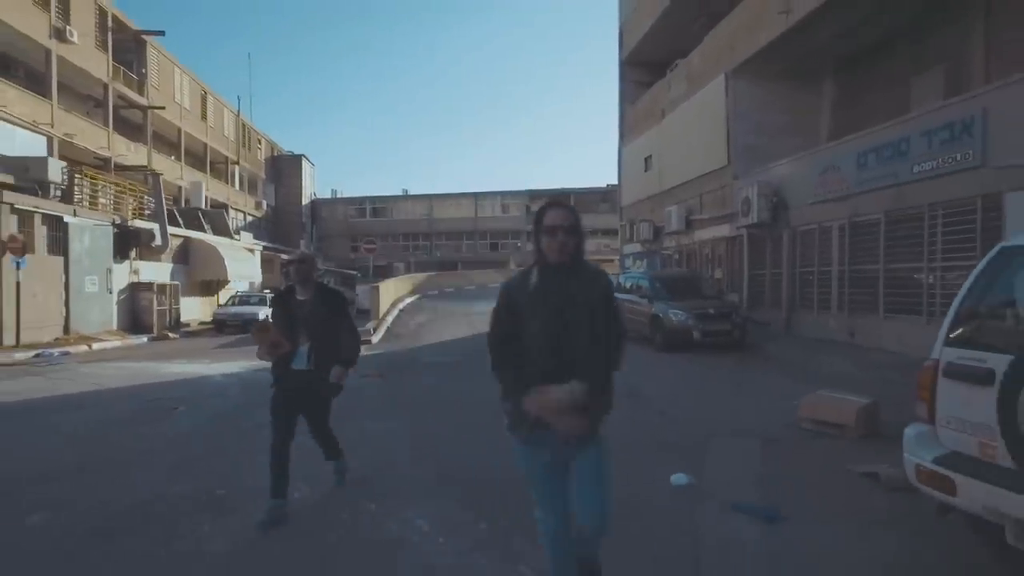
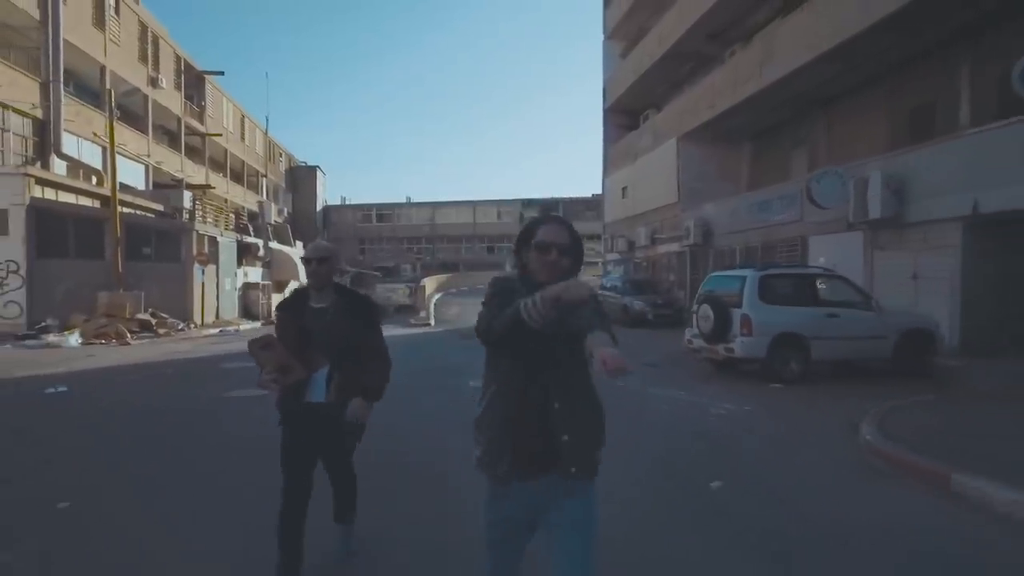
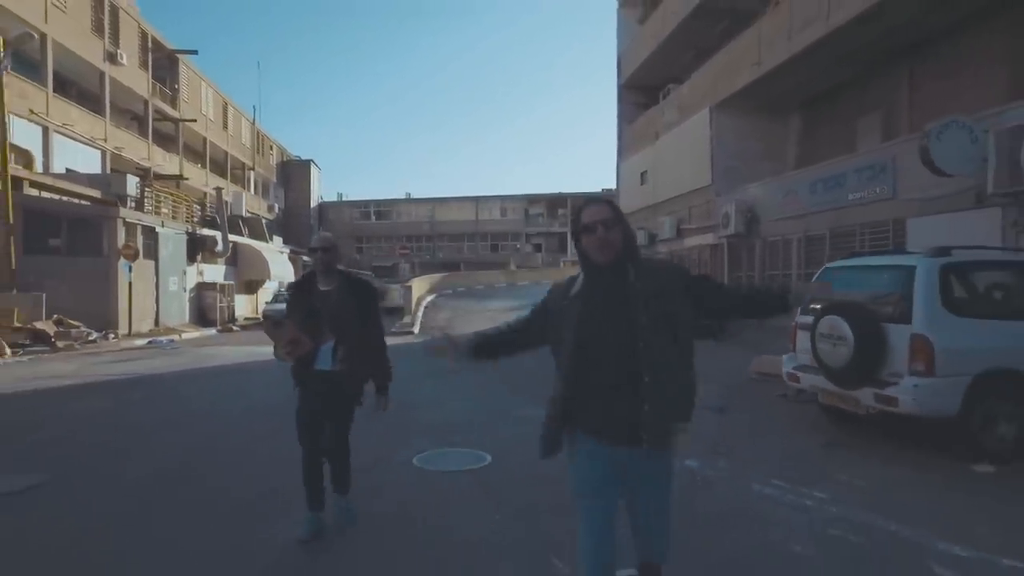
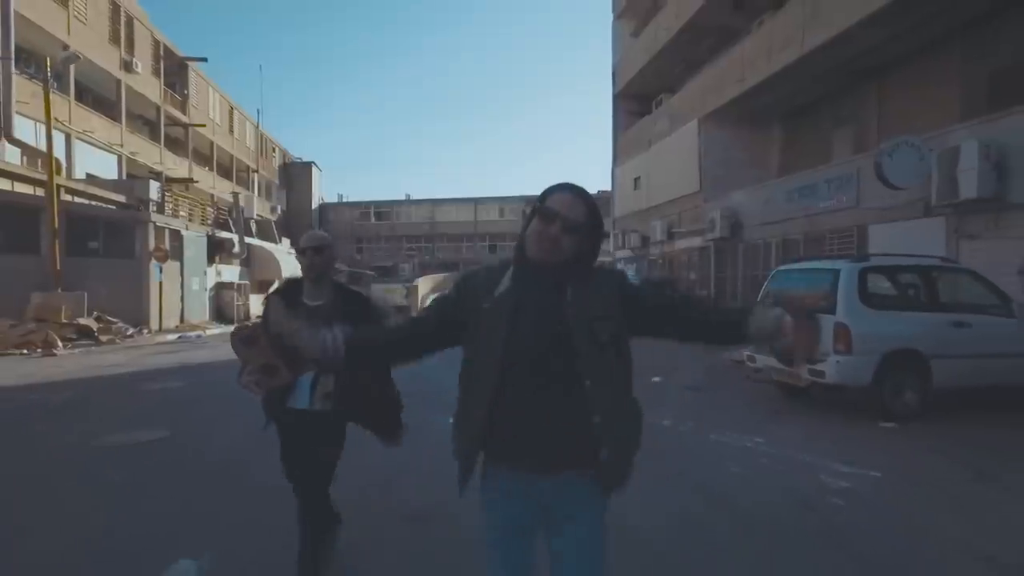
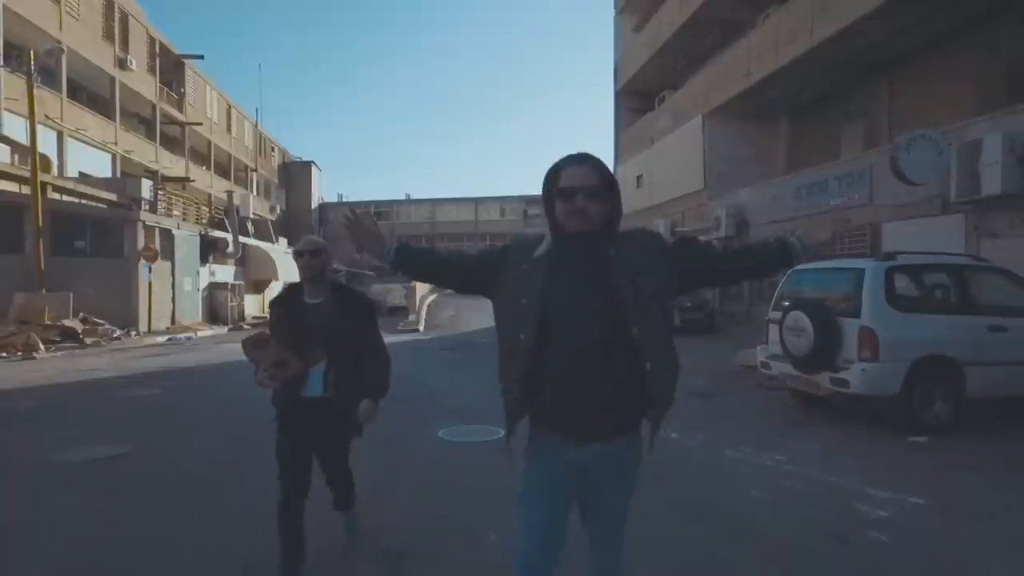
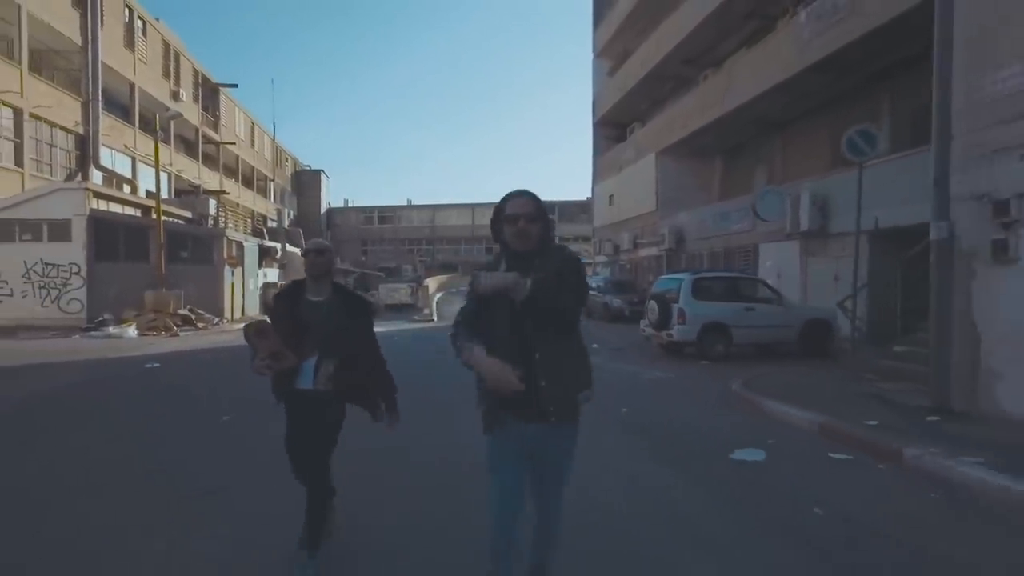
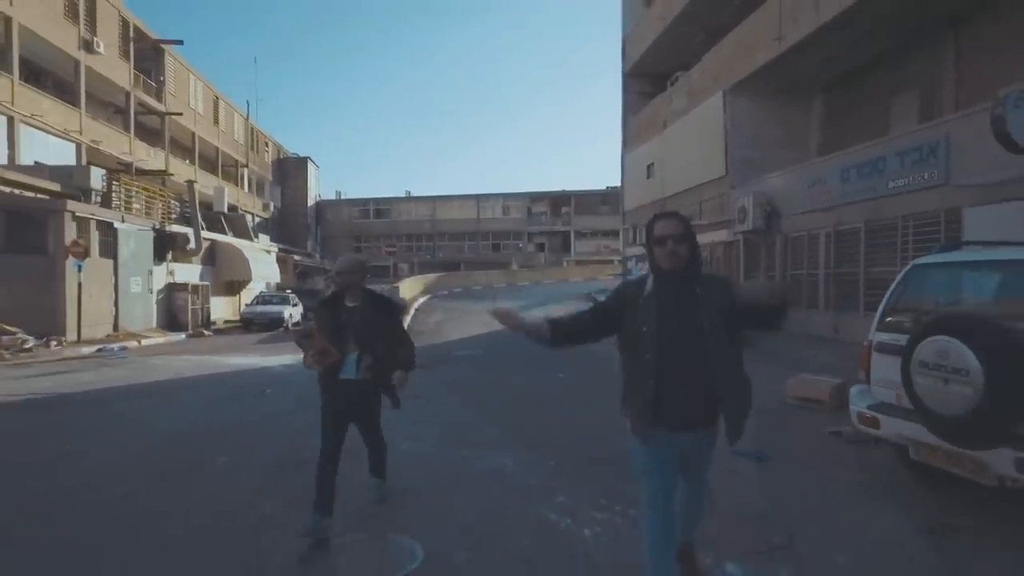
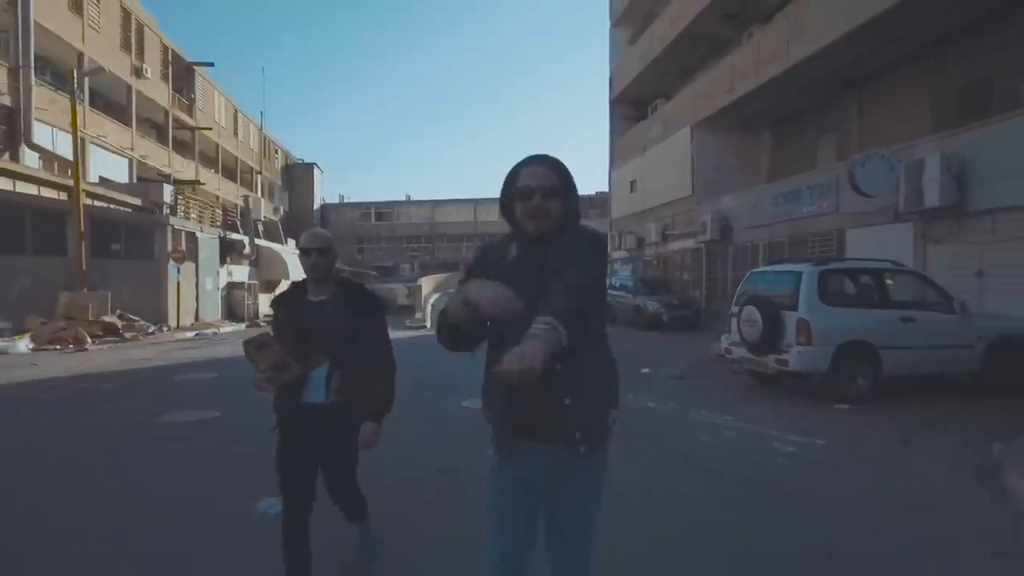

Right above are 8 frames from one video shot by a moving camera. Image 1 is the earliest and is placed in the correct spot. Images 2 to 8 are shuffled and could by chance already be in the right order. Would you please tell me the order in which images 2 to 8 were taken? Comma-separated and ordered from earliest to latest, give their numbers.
7, 3, 5, 4, 8, 2, 6
